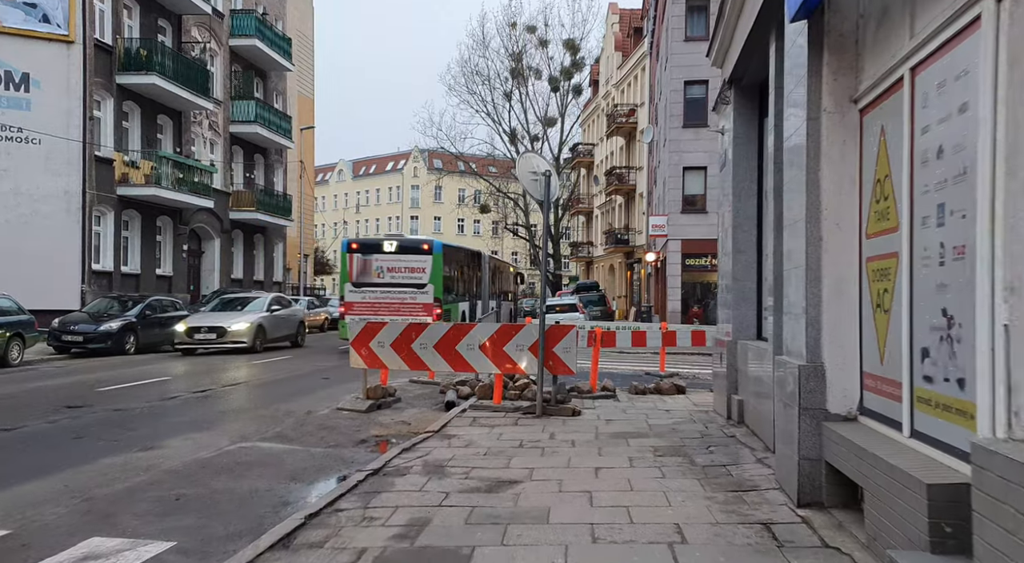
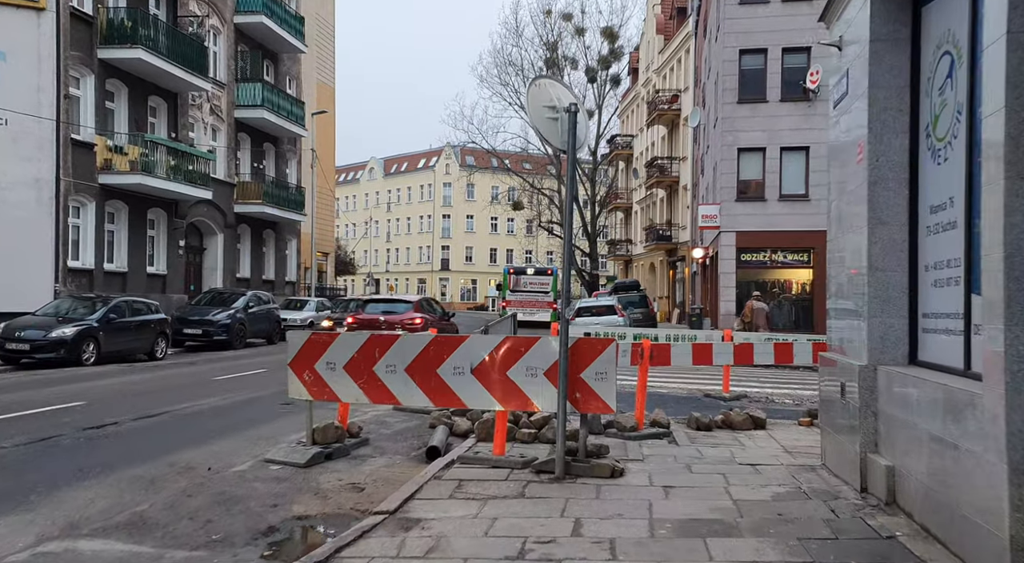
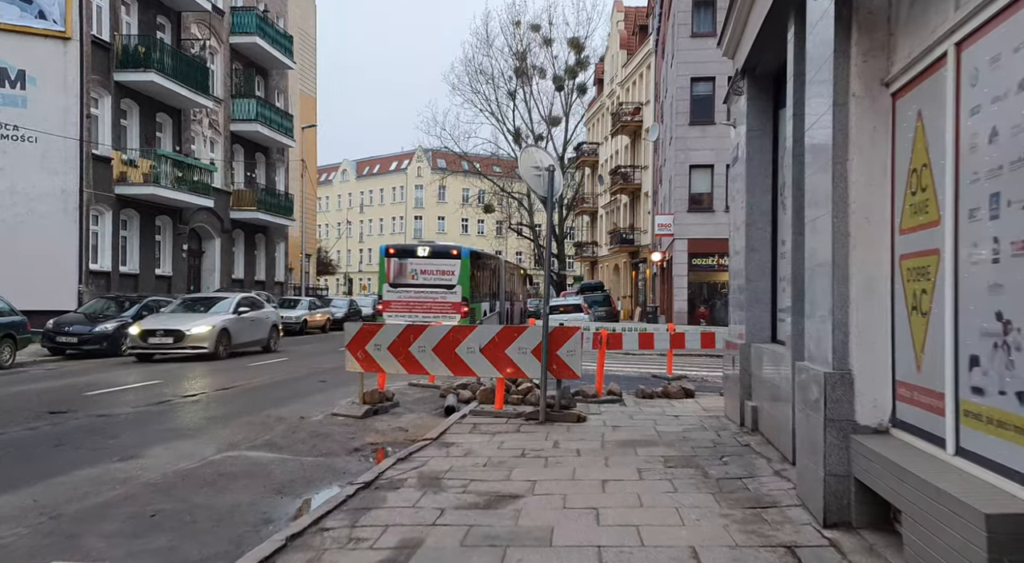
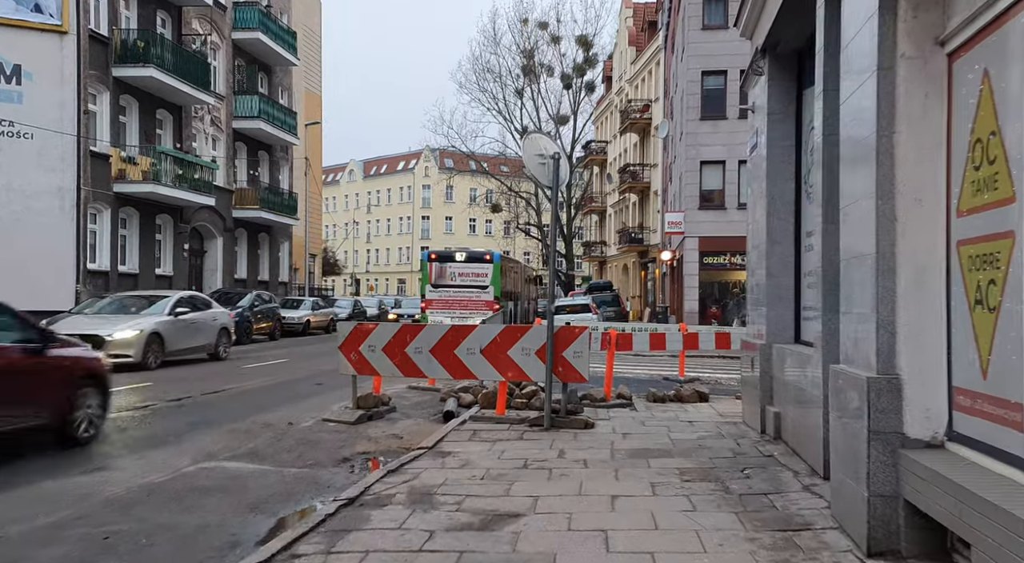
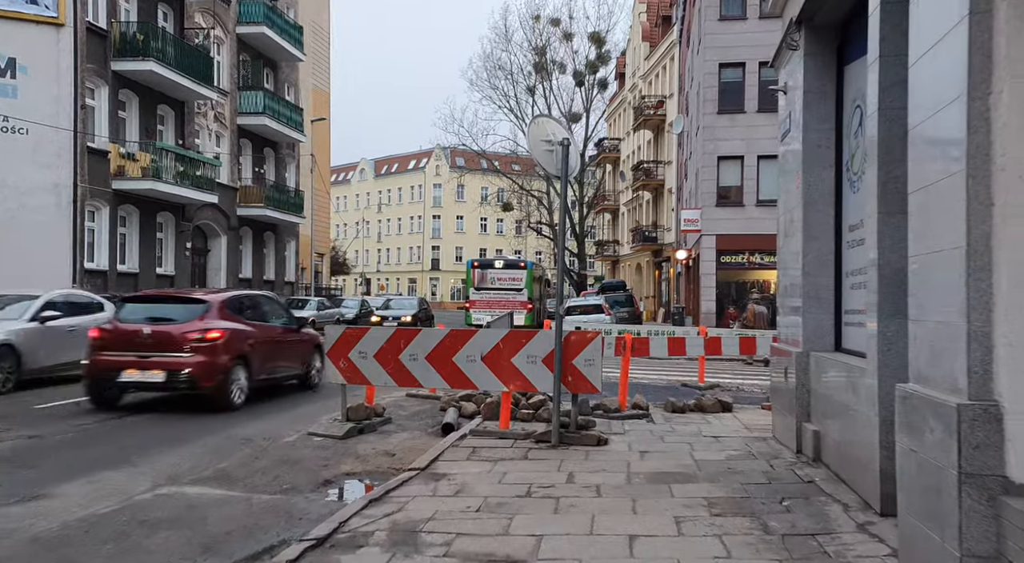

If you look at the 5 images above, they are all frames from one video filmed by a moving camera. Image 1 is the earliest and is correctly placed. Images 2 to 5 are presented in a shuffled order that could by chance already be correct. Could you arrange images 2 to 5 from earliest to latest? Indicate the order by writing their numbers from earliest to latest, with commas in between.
3, 4, 5, 2
